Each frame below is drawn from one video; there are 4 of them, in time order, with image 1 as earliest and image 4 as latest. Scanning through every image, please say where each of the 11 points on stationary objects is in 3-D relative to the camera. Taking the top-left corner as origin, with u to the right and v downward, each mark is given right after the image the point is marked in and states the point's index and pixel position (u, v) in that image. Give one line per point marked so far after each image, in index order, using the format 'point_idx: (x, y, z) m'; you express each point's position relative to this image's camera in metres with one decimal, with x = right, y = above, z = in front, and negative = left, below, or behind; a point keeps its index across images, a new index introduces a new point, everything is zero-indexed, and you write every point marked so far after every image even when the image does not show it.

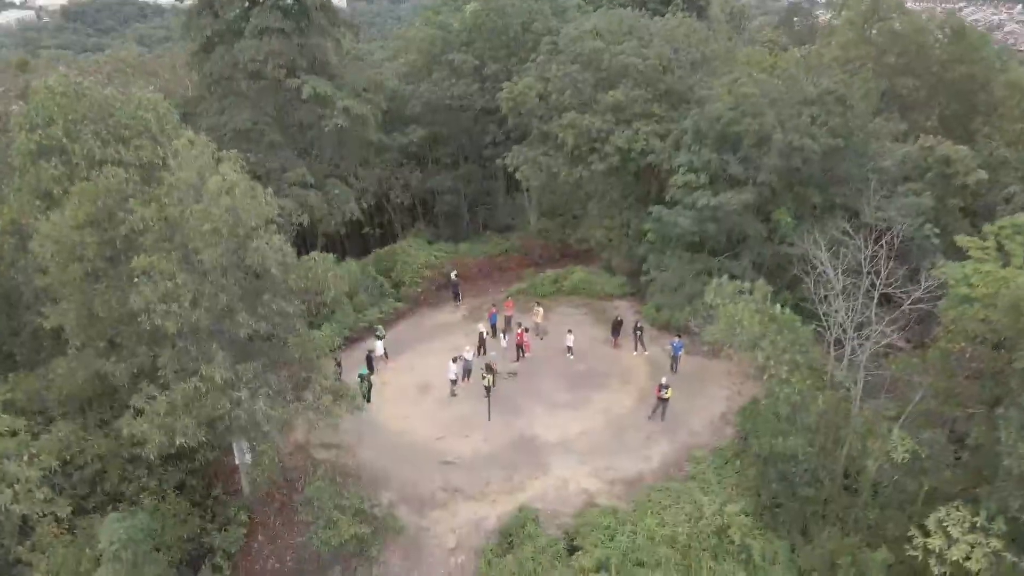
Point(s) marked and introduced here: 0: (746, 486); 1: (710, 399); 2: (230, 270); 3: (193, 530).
0: (+5.1, -4.3, +15.8) m
1: (+5.2, -2.9, +19.1) m
2: (-5.3, +0.3, +13.5) m
3: (-6.6, -5.0, +14.9) m
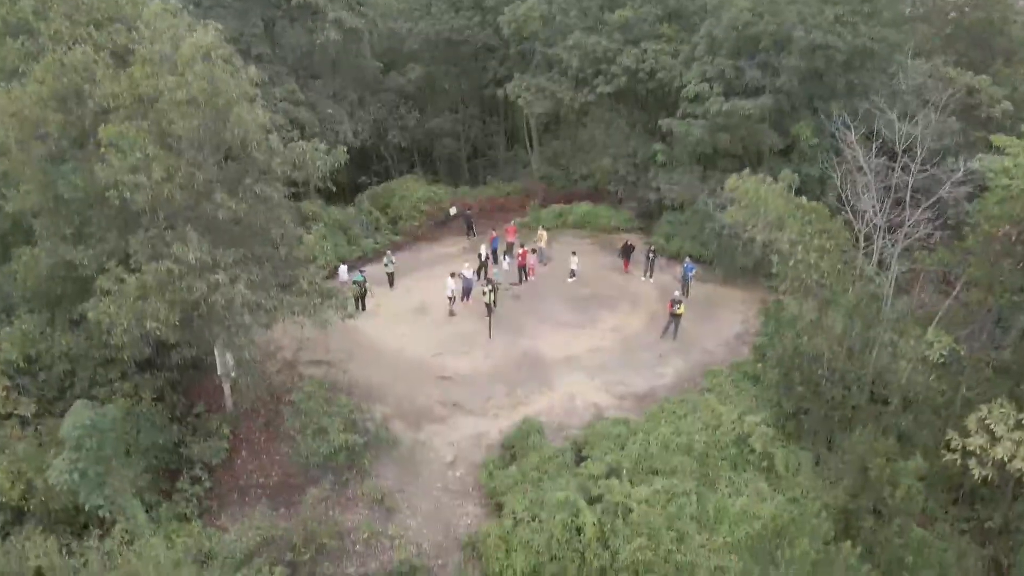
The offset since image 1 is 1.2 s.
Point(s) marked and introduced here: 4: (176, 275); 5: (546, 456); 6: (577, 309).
0: (+5.2, -2.2, +14.7) m
1: (+5.3, -0.8, +18.0) m
2: (-5.2, +2.4, +12.4) m
3: (-6.5, -2.9, +13.8) m
4: (-5.6, +0.2, +12.0) m
5: (+0.6, -3.2, +13.7) m
6: (+1.6, -0.5, +18.1) m
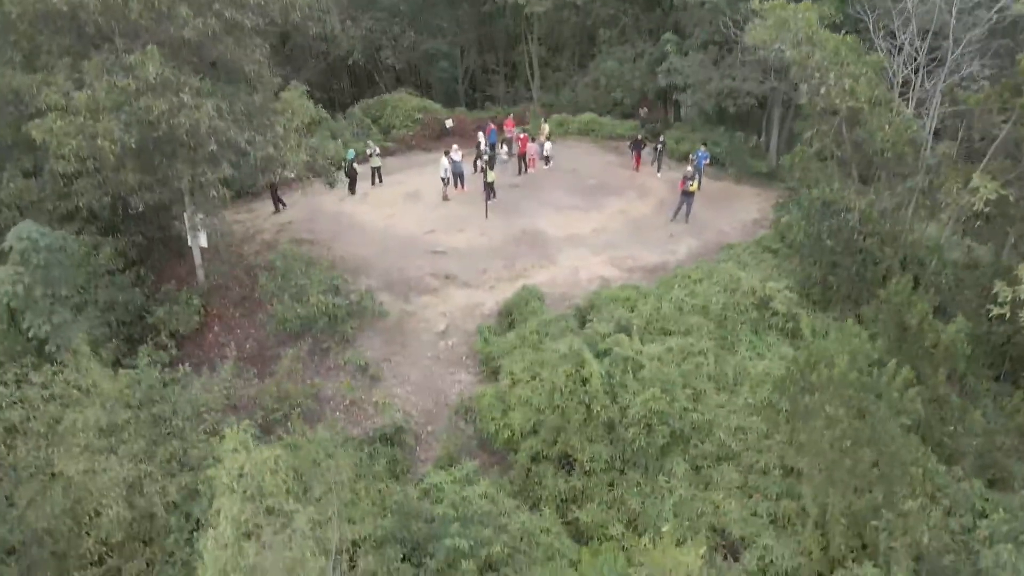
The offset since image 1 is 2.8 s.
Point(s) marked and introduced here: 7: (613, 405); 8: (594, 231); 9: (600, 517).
0: (+5.2, +0.4, +13.4) m
1: (+5.3, +1.8, +16.7) m
2: (-5.3, +5.1, +11.1) m
3: (-6.6, -0.2, +12.5) m
4: (-5.6, +2.9, +10.7) m
5: (+0.6, -0.6, +12.4) m
6: (+1.6, +2.1, +16.8) m
7: (+1.5, -1.8, +10.8) m
8: (+1.7, +1.2, +15.3) m
9: (+1.2, -3.2, +10.0) m
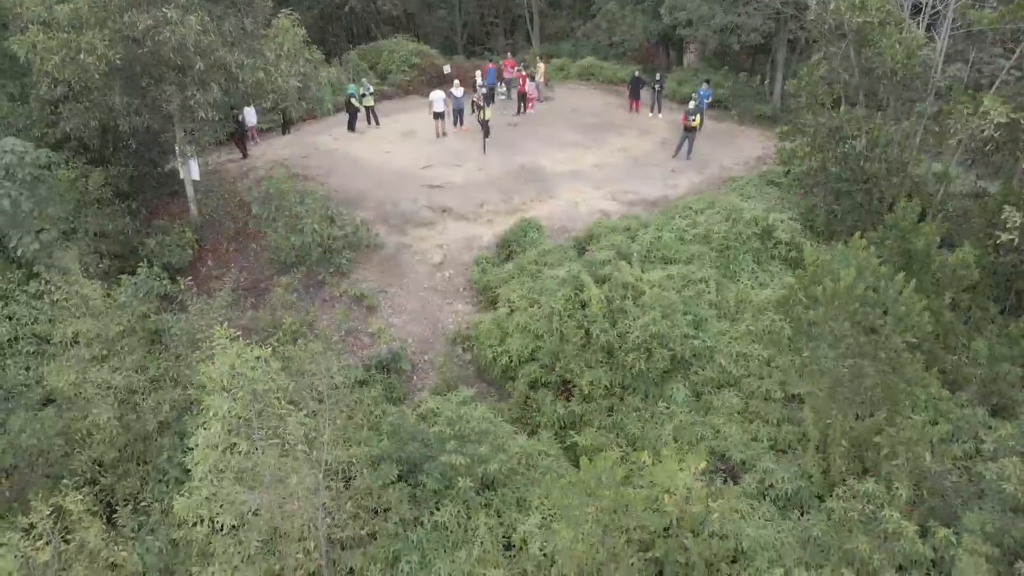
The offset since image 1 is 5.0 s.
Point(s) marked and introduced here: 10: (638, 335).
0: (+5.1, +1.6, +13.2) m
1: (+5.2, +3.2, +16.4) m
2: (-5.3, +6.2, +10.6) m
3: (-6.6, +1.0, +12.3) m
4: (-5.6, +4.0, +10.3) m
5: (+0.6, +0.6, +12.2) m
6: (+1.6, +3.5, +16.5) m
7: (+1.5, -0.6, +10.7) m
8: (+1.7, +2.5, +15.0) m
9: (+1.2, -2.1, +9.9) m
10: (+1.8, -0.7, +10.5) m
